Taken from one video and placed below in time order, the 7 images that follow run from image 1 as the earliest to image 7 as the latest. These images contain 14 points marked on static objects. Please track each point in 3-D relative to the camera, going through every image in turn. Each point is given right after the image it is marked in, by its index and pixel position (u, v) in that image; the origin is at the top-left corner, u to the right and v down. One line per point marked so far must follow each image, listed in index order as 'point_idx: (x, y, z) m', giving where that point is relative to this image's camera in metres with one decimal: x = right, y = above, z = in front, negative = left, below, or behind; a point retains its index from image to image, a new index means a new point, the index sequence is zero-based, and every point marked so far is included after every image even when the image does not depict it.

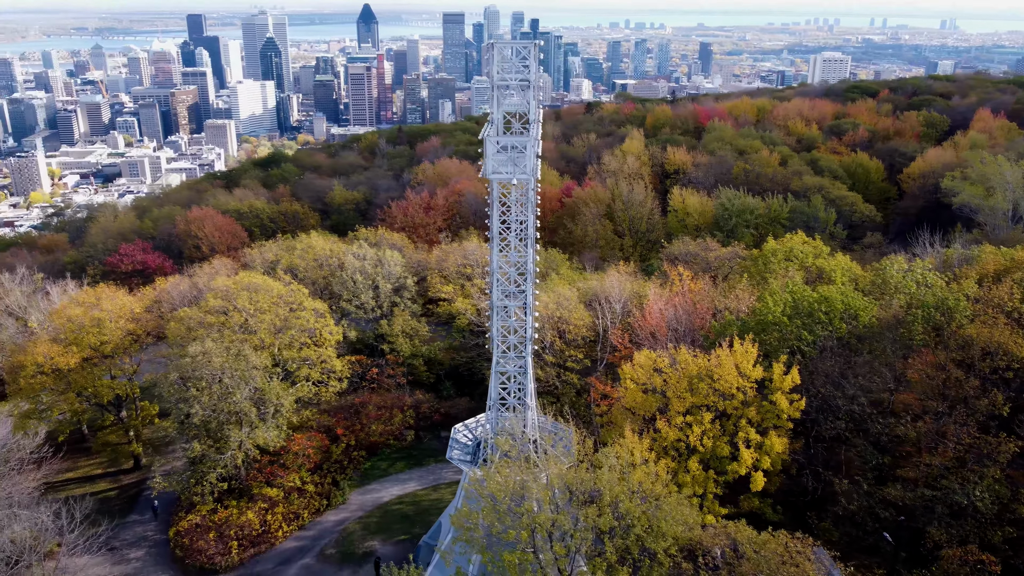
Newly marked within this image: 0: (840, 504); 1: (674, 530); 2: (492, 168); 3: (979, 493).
0: (+7.3, -4.9, +18.4) m
1: (+2.7, -4.2, +14.2) m
2: (-0.6, +2.2, +14.5) m
3: (+9.2, -4.1, +16.0) m
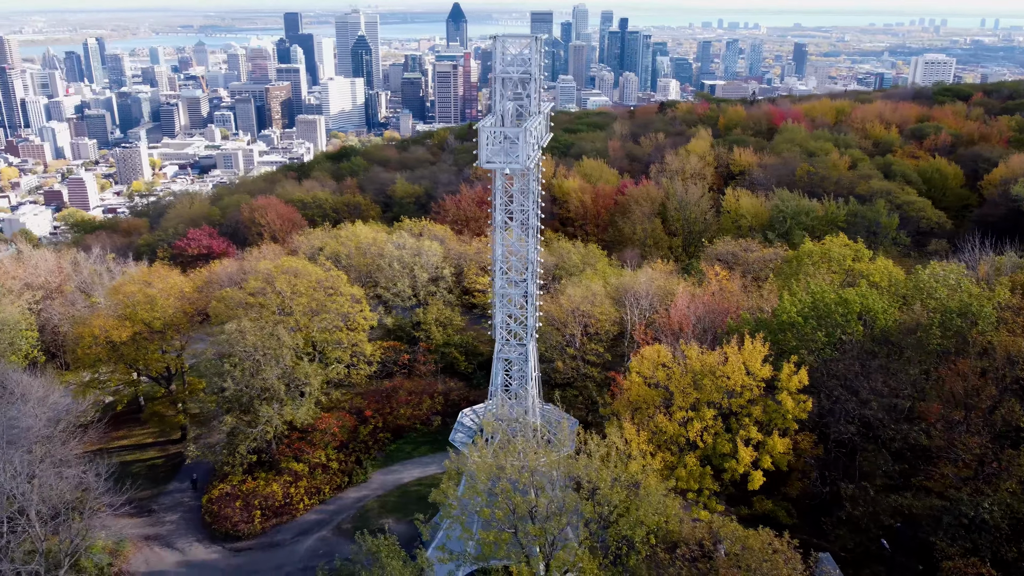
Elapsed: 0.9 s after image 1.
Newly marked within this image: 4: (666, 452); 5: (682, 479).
0: (+7.3, -4.9, +18.1) m
1: (+2.4, -4.0, +14.3) m
2: (-0.6, +2.4, +14.9) m
3: (+9.0, -4.1, +15.5) m
4: (+3.2, -3.4, +17.1) m
5: (+3.4, -3.9, +16.7) m
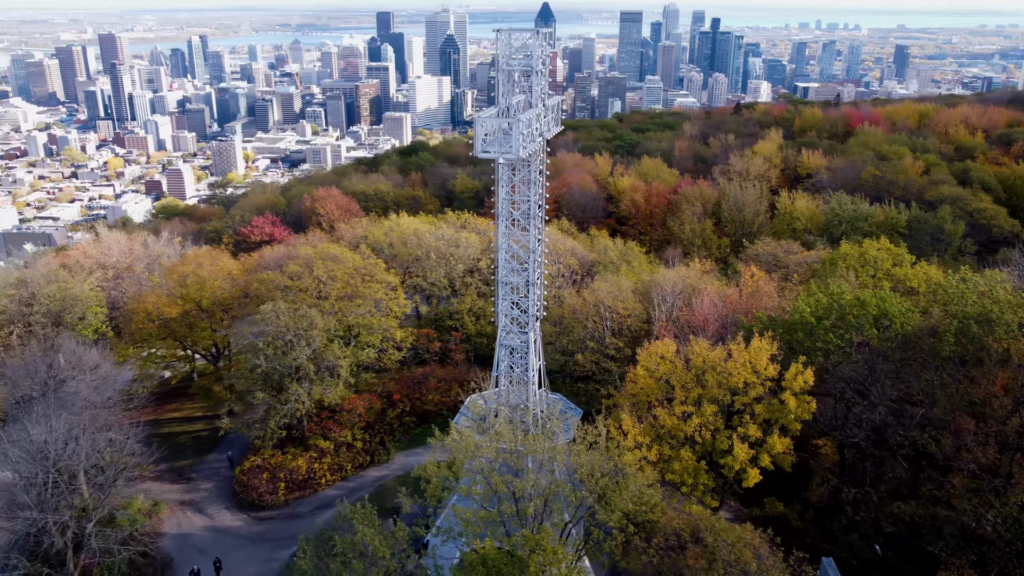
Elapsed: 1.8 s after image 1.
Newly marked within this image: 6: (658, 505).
0: (+7.3, -5.0, +17.8) m
1: (+2.1, -3.9, +14.5) m
2: (-0.7, +2.7, +15.4) m
3: (+8.7, -4.2, +15.0) m
4: (+3.1, -3.3, +17.2) m
5: (+3.3, -3.8, +16.8) m
6: (+2.6, -4.1, +15.4) m
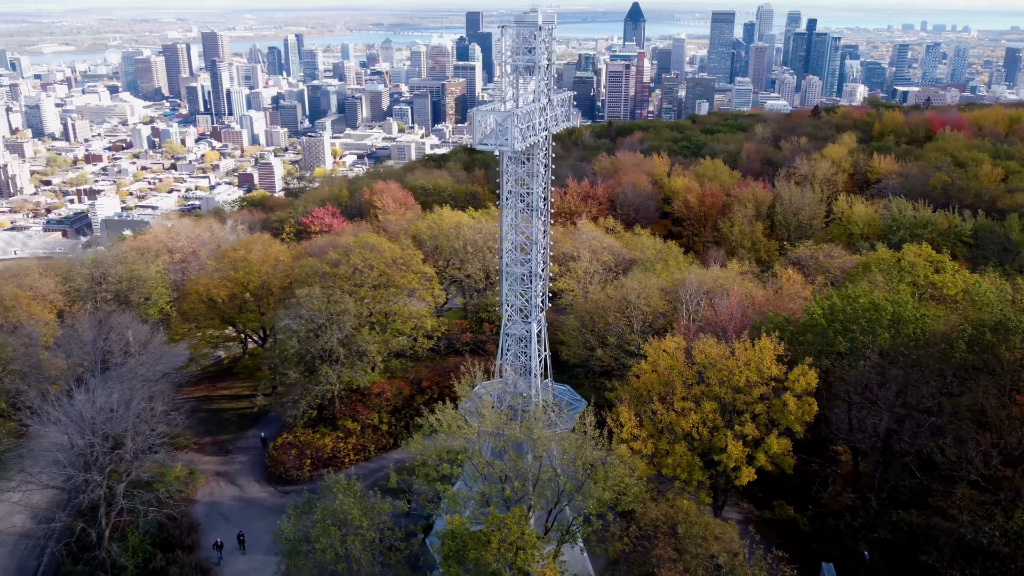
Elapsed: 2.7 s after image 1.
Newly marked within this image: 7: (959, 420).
0: (+7.2, -5.0, +17.5) m
1: (+1.7, -3.7, +14.8) m
2: (-0.7, +2.9, +15.9) m
3: (+8.4, -4.3, +14.6) m
4: (+3.1, -3.2, +17.4) m
5: (+3.2, -3.7, +16.9) m
6: (+2.4, -4.0, +15.6) m
7: (+8.8, -2.6, +16.0) m
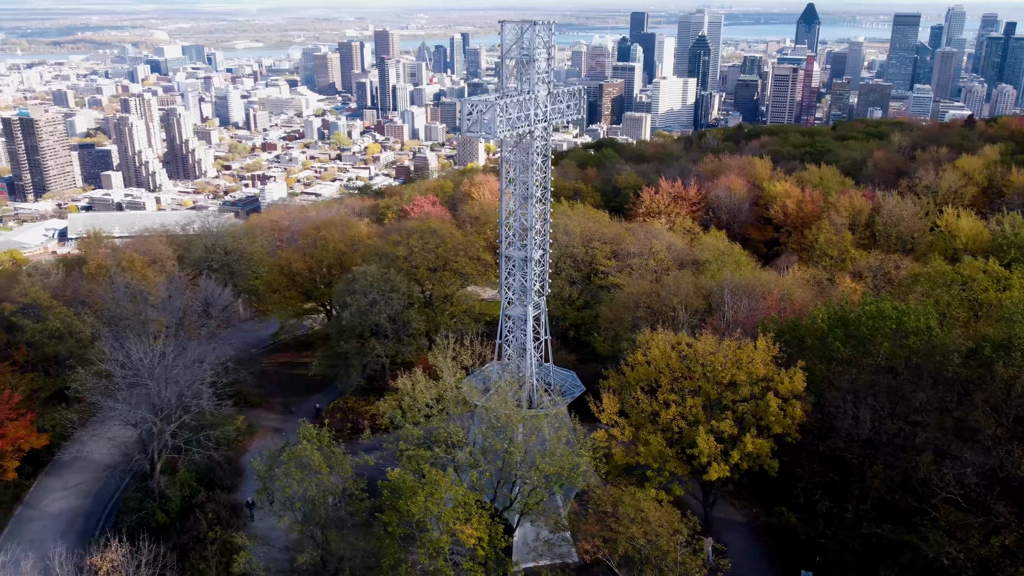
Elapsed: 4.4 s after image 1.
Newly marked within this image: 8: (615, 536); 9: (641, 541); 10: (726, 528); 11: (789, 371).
0: (+6.7, -5.1, +17.1) m
1: (+0.9, -3.5, +15.4) m
2: (-0.8, +3.3, +16.9) m
3: (+7.4, -4.5, +14.1) m
4: (+2.7, -3.0, +17.7) m
5: (+2.7, -3.5, +17.3) m
6: (+1.6, -3.7, +16.1) m
7: (+8.1, -2.8, +15.4) m
8: (+1.7, -4.3, +14.4) m
9: (+2.2, -4.3, +14.0) m
10: (+4.9, -5.4, +18.3) m
11: (+5.9, -1.7, +17.3) m
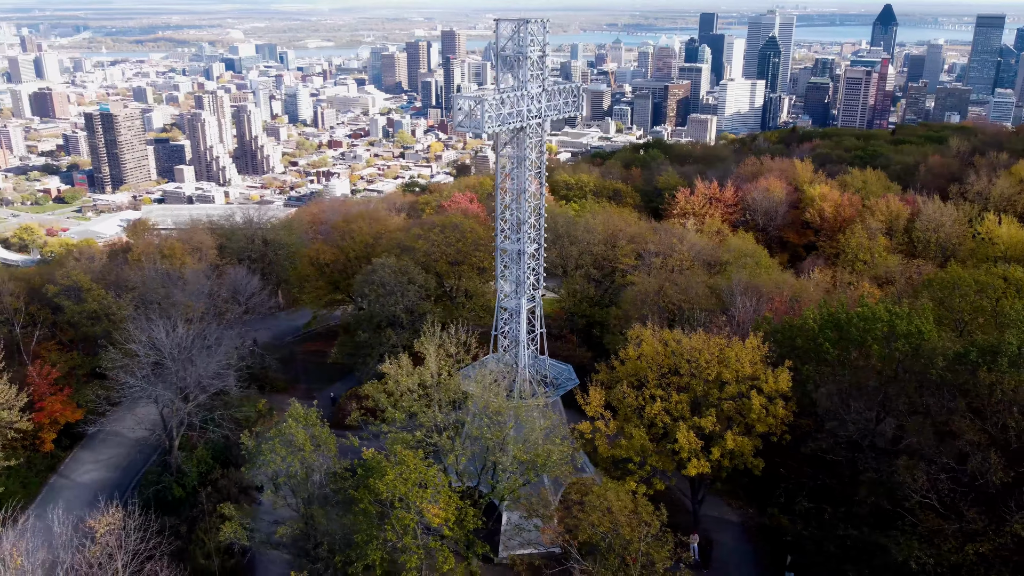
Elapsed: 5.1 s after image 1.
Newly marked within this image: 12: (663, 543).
0: (+6.2, -5.1, +17.1) m
1: (+0.4, -3.3, +15.8) m
2: (-1.0, +3.5, +17.4) m
3: (+6.8, -4.5, +14.0) m
4: (+2.4, -2.9, +17.9) m
5: (+2.4, -3.4, +17.5) m
6: (+1.2, -3.6, +16.4) m
7: (+7.6, -2.8, +15.2) m
8: (+1.2, -4.2, +14.7) m
9: (+1.7, -4.2, +14.3) m
10: (+4.6, -5.3, +18.4) m
11: (+5.6, -1.7, +17.3) m
12: (+2.5, -4.3, +14.7) m
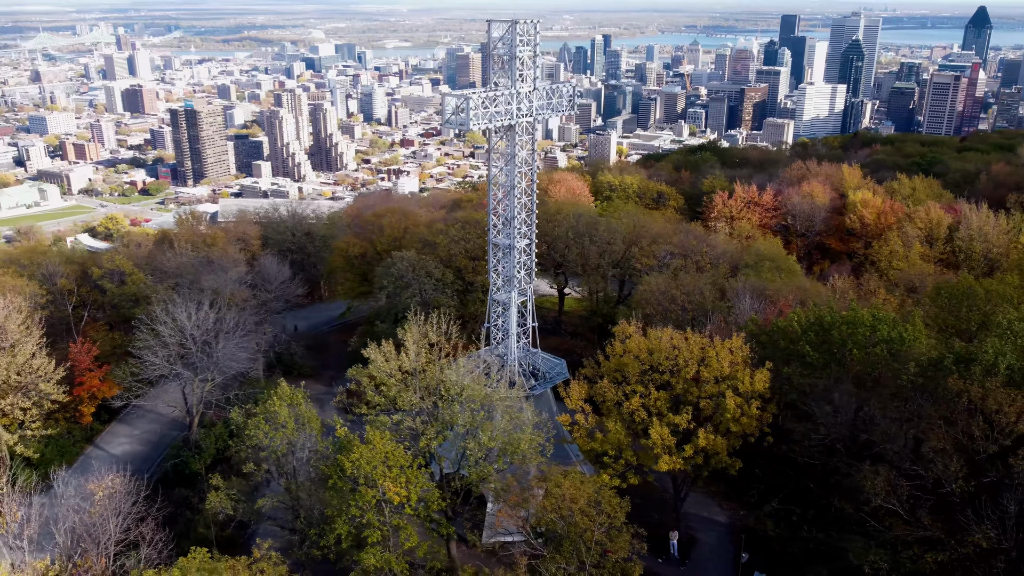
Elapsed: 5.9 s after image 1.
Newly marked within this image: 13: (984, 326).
0: (+5.7, -5.1, +17.0) m
1: (-0.2, -3.2, +16.3) m
2: (-1.2, +3.7, +18.0) m
3: (+5.9, -4.5, +13.9) m
4: (+2.0, -2.9, +18.3) m
5: (+1.9, -3.4, +17.8) m
6: (+0.6, -3.5, +16.8) m
7: (+7.0, -2.9, +15.1) m
8: (+0.5, -4.0, +15.1) m
9: (+0.9, -4.1, +14.7) m
10: (+4.1, -5.3, +18.5) m
11: (+5.1, -1.8, +17.4) m
12: (+1.8, -4.2, +15.0) m
13: (+11.6, -1.0, +19.9) m
